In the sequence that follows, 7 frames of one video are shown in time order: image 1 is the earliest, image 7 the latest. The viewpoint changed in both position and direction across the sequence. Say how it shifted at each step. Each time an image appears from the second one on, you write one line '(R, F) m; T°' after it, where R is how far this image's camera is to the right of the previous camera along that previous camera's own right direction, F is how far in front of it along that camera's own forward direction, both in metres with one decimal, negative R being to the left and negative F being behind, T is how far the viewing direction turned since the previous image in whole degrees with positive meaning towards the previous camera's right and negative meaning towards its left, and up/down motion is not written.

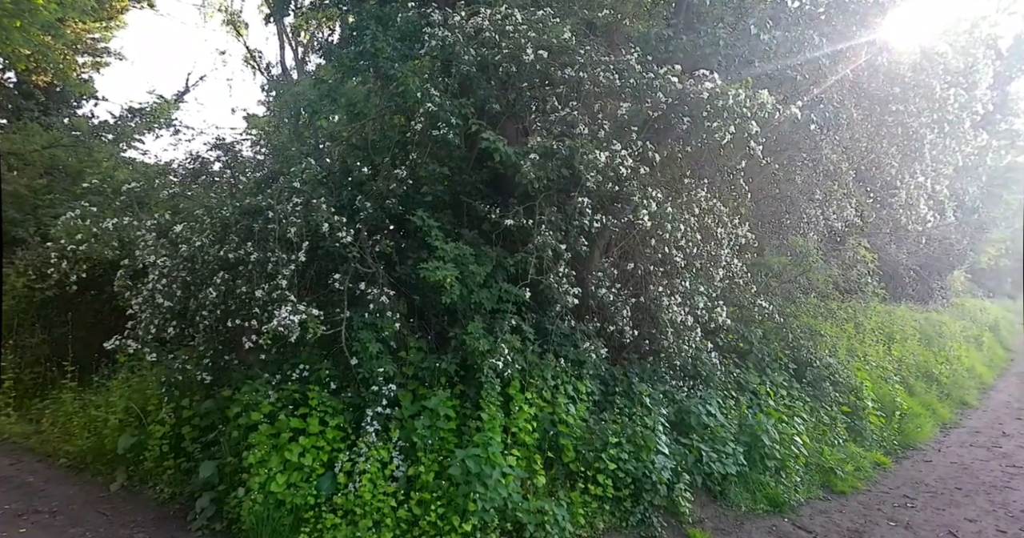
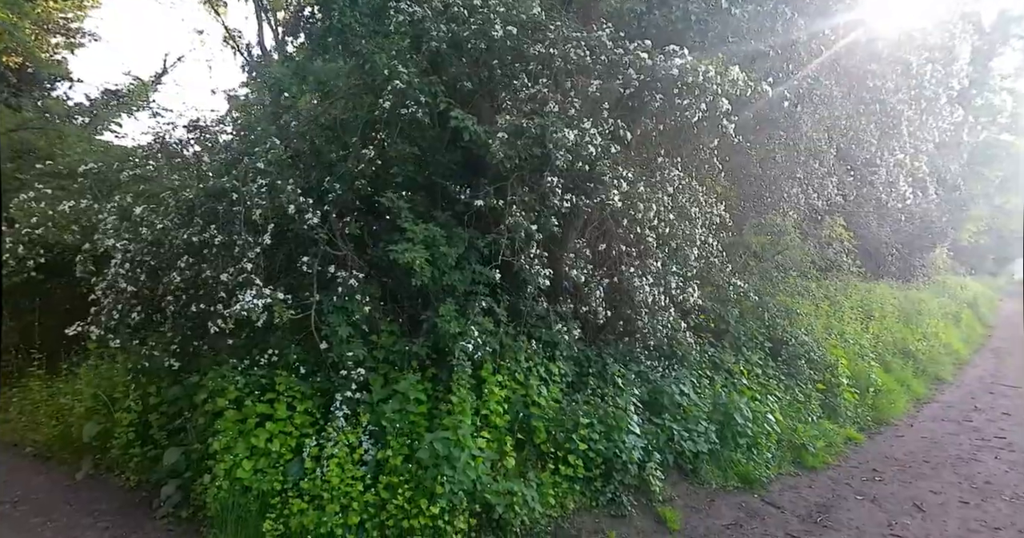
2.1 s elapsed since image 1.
(+0.2, +0.1) m; +1°
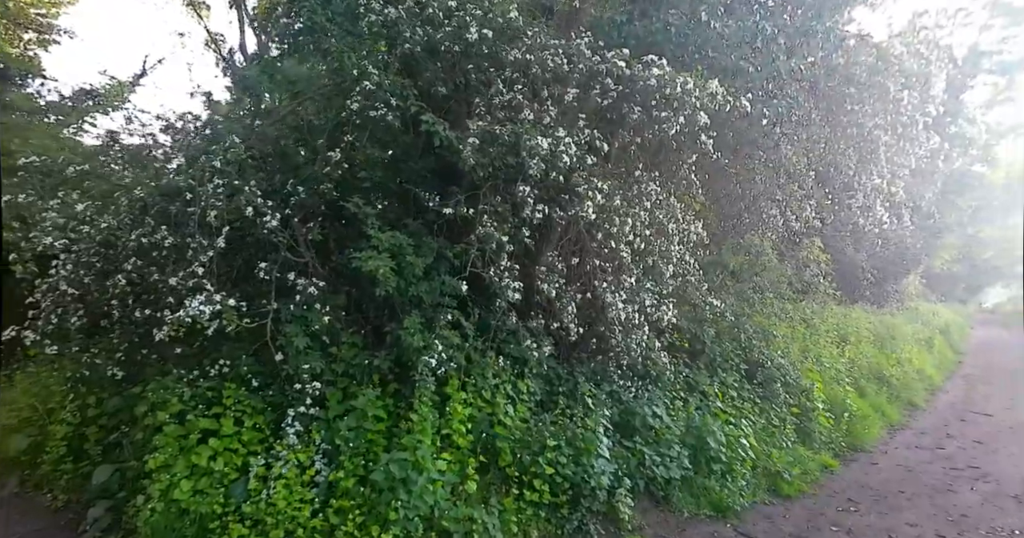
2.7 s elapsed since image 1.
(+0.1, +0.2) m; +2°
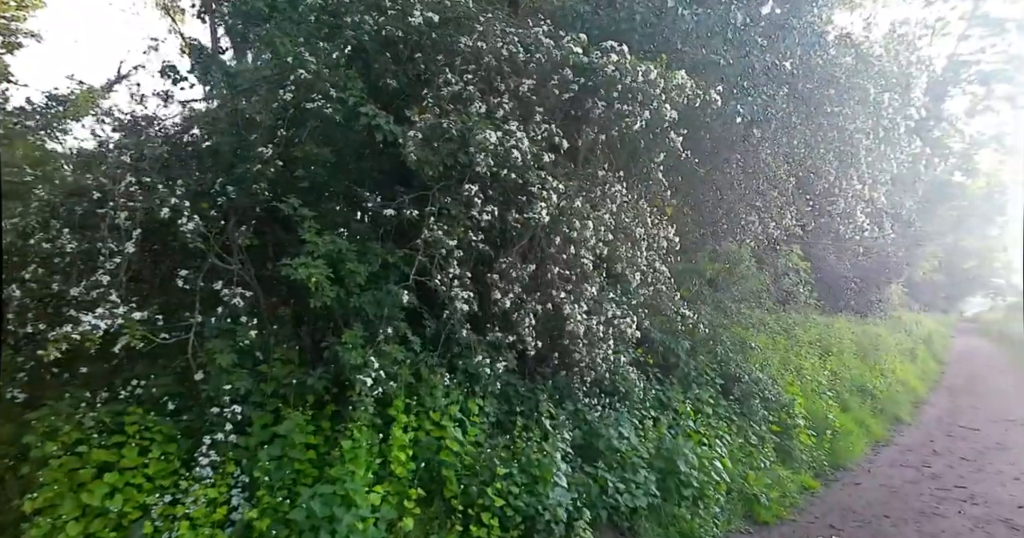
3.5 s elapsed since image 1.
(+0.3, +0.4) m; +1°
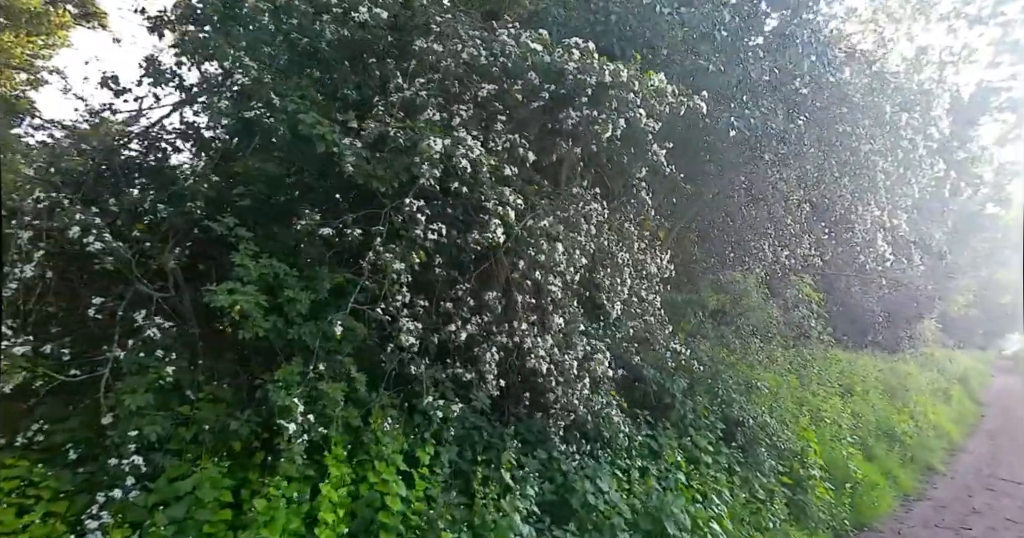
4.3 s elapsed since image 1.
(+0.4, +0.5) m; -2°
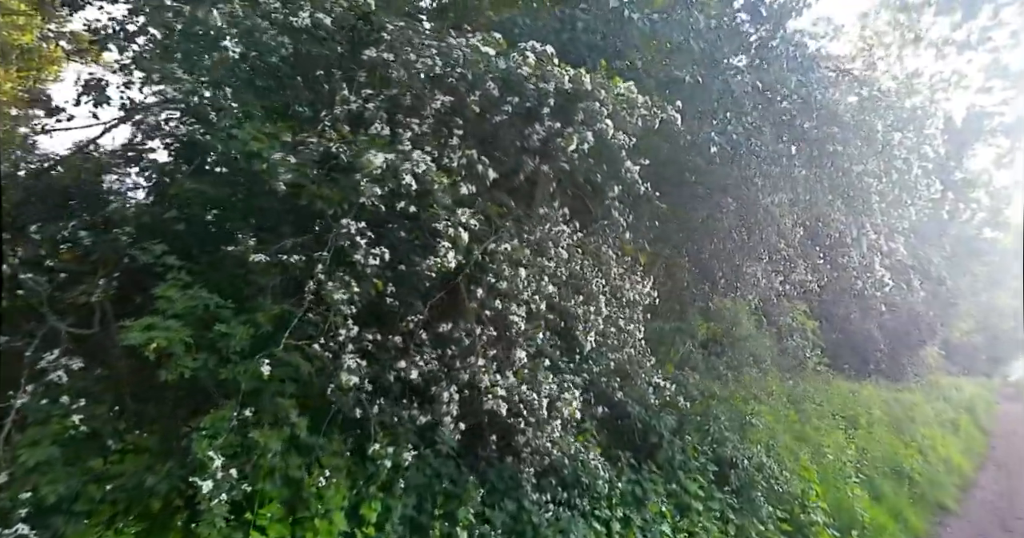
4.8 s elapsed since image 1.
(+0.2, +0.3) m; 0°
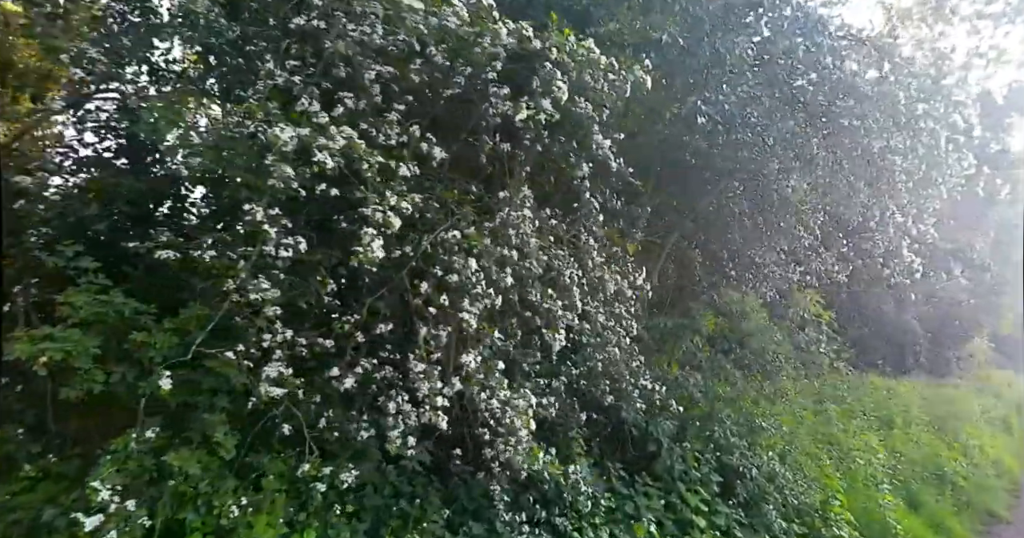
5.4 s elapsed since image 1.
(+0.4, +0.4) m; -3°
